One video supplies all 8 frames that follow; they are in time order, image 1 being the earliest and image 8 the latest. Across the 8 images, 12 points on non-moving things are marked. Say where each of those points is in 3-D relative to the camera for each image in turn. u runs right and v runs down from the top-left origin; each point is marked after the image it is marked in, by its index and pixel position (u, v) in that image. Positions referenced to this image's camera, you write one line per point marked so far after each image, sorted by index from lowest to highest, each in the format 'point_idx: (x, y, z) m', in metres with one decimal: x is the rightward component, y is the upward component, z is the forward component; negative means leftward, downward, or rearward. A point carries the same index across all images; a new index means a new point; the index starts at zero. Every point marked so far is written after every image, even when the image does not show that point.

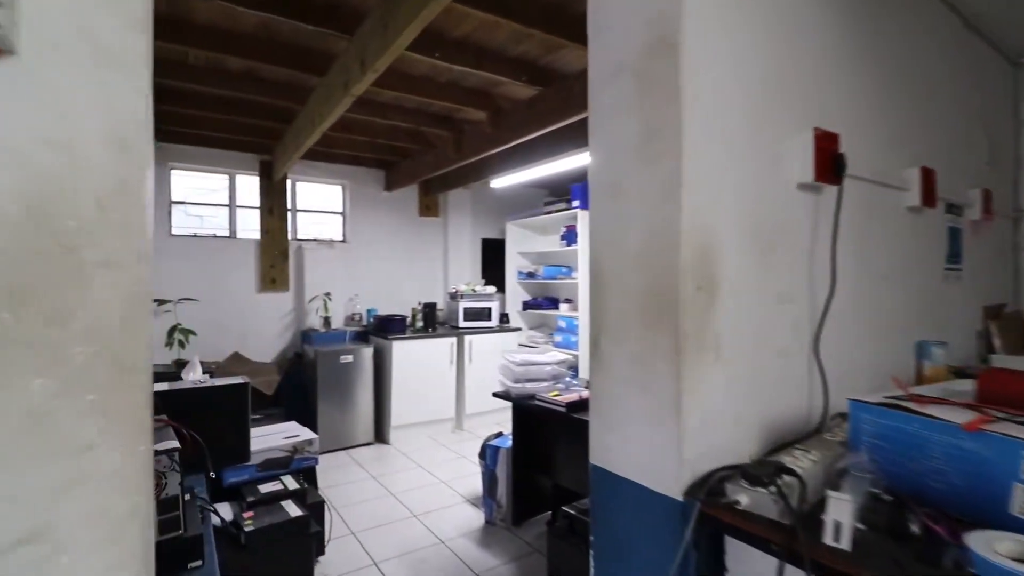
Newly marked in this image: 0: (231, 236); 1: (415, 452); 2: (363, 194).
0: (-2.4, +0.4, +4.4) m
1: (-0.8, -1.3, +4.0) m
2: (-1.4, +0.9, +4.9) m
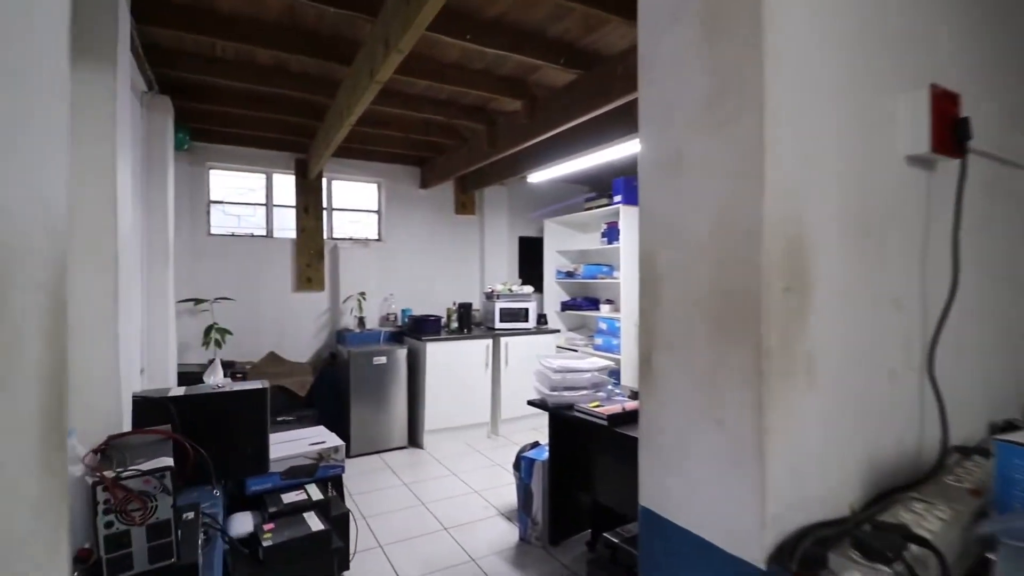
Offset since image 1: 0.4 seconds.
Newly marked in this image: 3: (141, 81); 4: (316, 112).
0: (-2.1, +0.5, +4.3) m
1: (-0.5, -1.3, +3.8) m
2: (-1.1, +0.9, +4.8) m
3: (-1.9, +1.0, +2.6) m
4: (-1.3, +1.2, +3.5) m
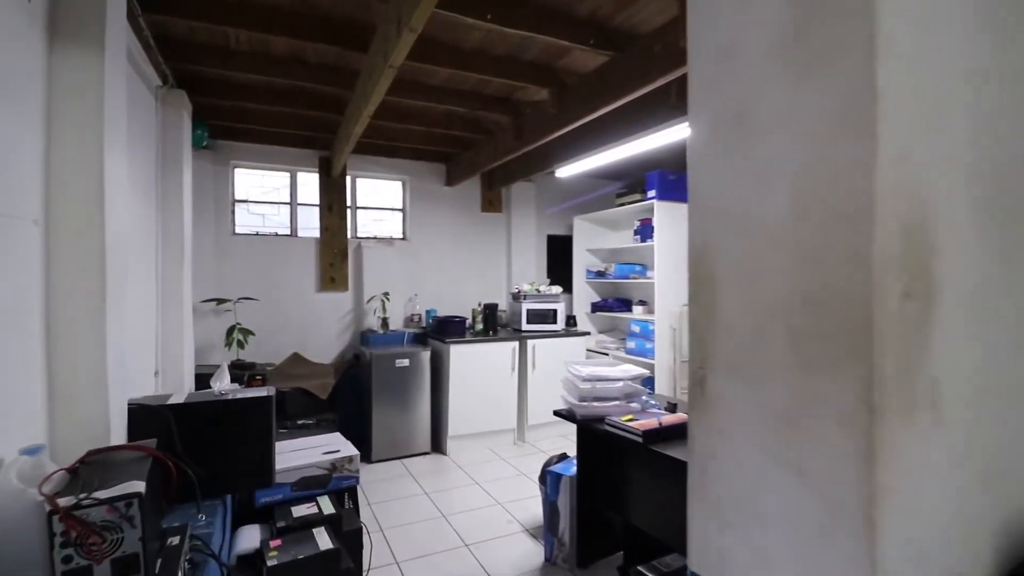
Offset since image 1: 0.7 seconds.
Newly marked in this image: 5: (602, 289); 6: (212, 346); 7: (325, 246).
0: (-1.9, +0.5, +4.3) m
1: (-0.3, -1.3, +3.7) m
2: (-0.8, +0.9, +4.7) m
3: (-1.8, +1.0, +2.5) m
4: (-1.2, +1.2, +3.3) m
5: (+0.9, 0.0, +5.1) m
6: (-2.3, -0.4, +3.9) m
7: (-1.6, +0.4, +4.3) m
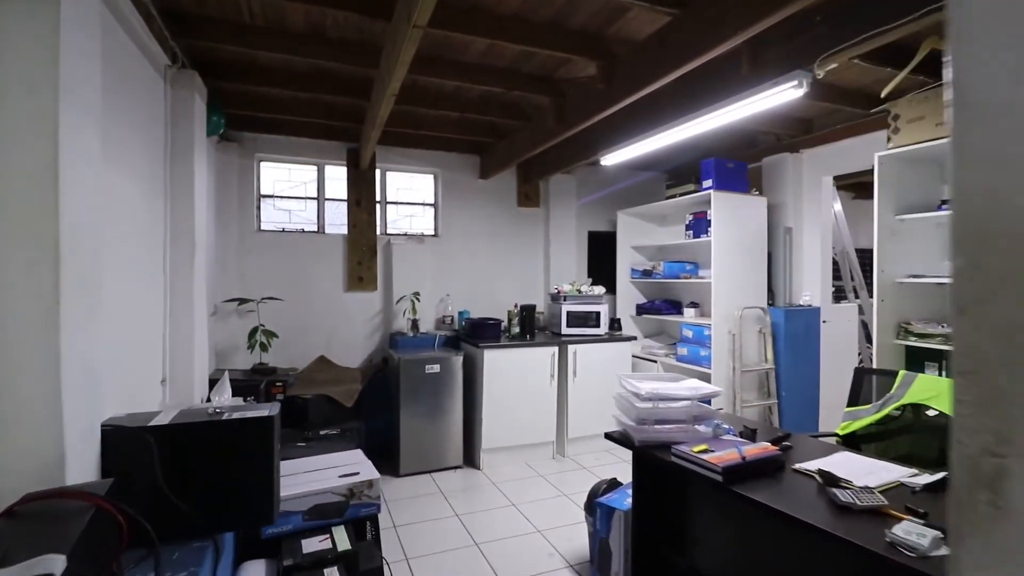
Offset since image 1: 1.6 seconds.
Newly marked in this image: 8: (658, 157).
0: (-1.6, +0.5, +4.1) m
1: (0.0, -1.3, +3.4) m
2: (-0.5, +0.9, +4.4) m
3: (-1.6, +1.1, +2.3) m
4: (-0.9, +1.2, +3.1) m
5: (+1.2, 0.0, +4.7) m
6: (-2.0, -0.4, +3.7) m
7: (-1.3, +0.4, +4.0) m
8: (+1.3, +1.2, +4.6) m
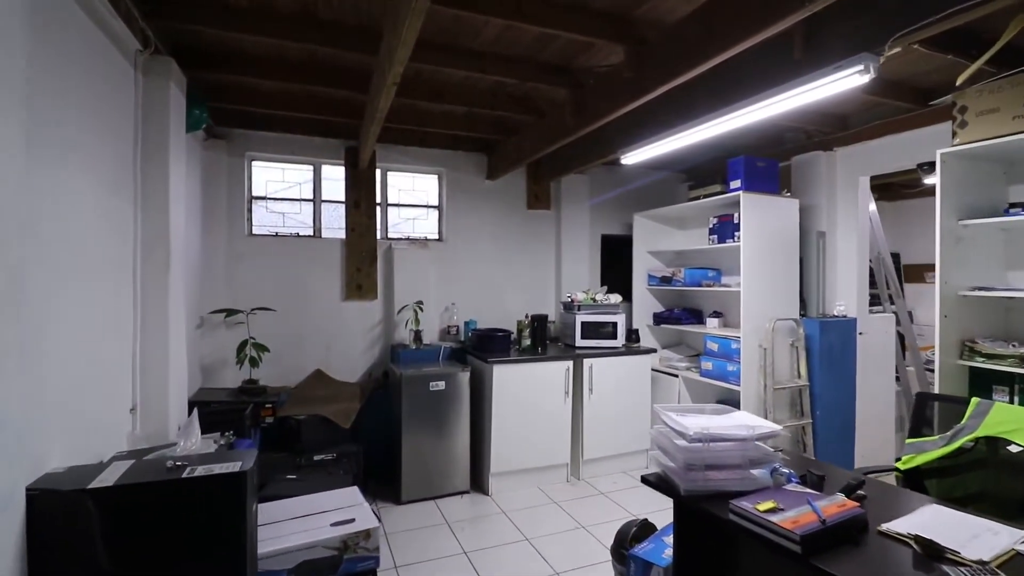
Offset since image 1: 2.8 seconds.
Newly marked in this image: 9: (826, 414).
0: (-1.5, +0.4, +3.8) m
1: (0.0, -1.4, +3.1) m
2: (-0.4, +0.8, +4.1) m
3: (-1.5, +1.0, +2.0) m
4: (-0.8, +1.1, +2.8) m
5: (+1.3, -0.1, +4.4) m
6: (-1.9, -0.5, +3.4) m
7: (-1.2, +0.3, +3.8) m
8: (+1.4, +1.1, +4.3) m
9: (+2.1, -0.8, +3.4) m
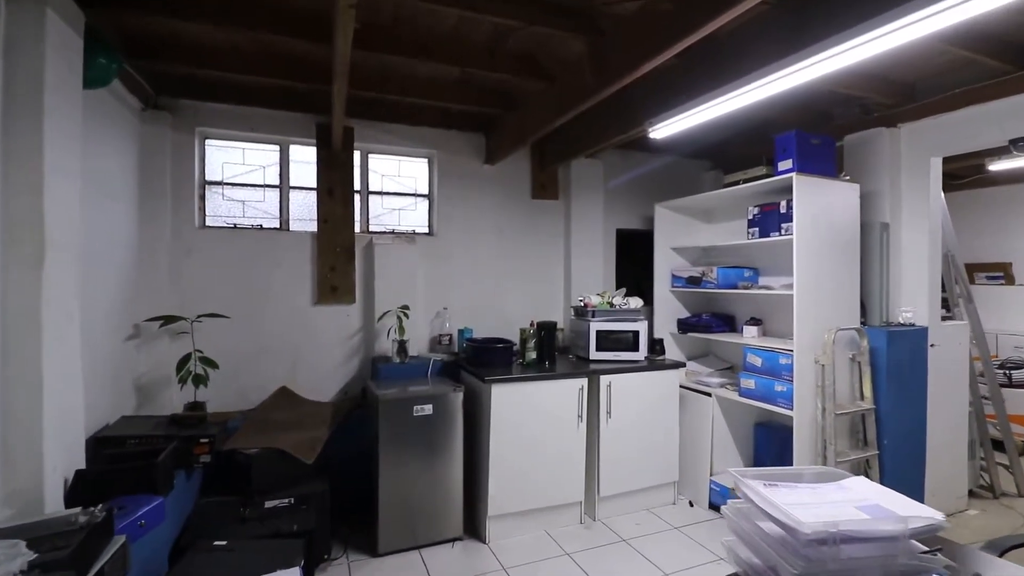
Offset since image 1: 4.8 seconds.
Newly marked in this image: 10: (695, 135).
0: (-1.5, +0.4, +3.2) m
1: (+0.1, -1.4, +2.5) m
2: (-0.4, +0.8, +3.5) m
3: (-1.5, +1.0, +1.4) m
4: (-0.8, +1.1, +2.2) m
5: (+1.3, -0.1, +3.8) m
6: (-1.9, -0.5, +2.8) m
7: (-1.2, +0.3, +3.2) m
8: (+1.4, +1.1, +3.7) m
9: (+2.1, -0.9, +2.8) m
10: (+1.3, +1.1, +3.7) m
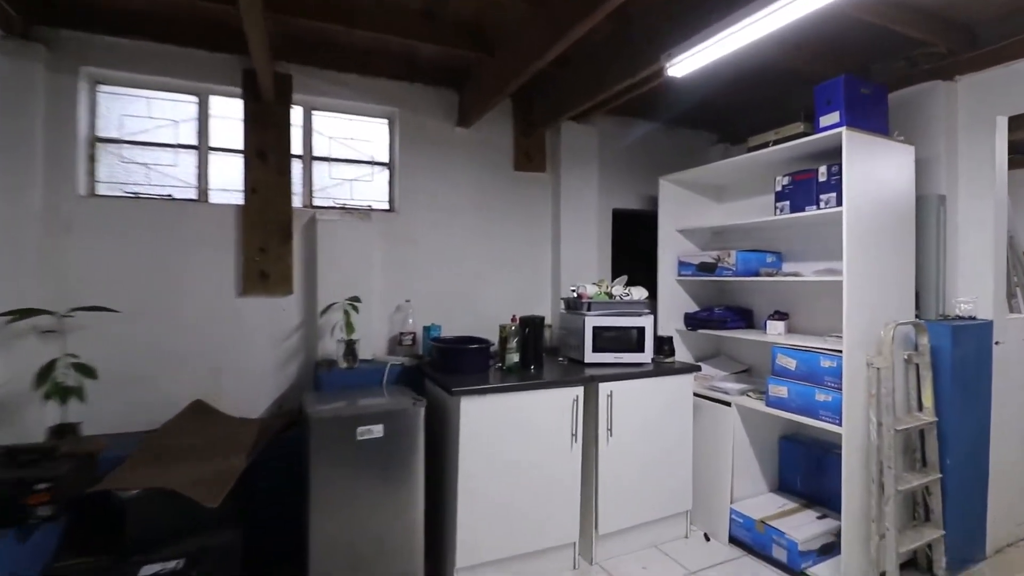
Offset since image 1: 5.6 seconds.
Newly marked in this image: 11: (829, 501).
0: (-1.6, +0.4, +2.5) m
1: (0.0, -1.3, +1.9) m
2: (-0.5, +0.9, +2.9) m
3: (-1.5, +1.0, +0.8) m
4: (-0.9, +1.2, +1.6) m
5: (+1.2, 0.0, +3.2) m
6: (-2.0, -0.4, +2.1) m
7: (-1.3, +0.3, +2.5) m
8: (+1.2, +1.2, +3.1) m
9: (+2.0, -0.8, +2.3) m
10: (+1.2, +1.2, +3.1) m
11: (+1.6, -1.1, +2.6) m
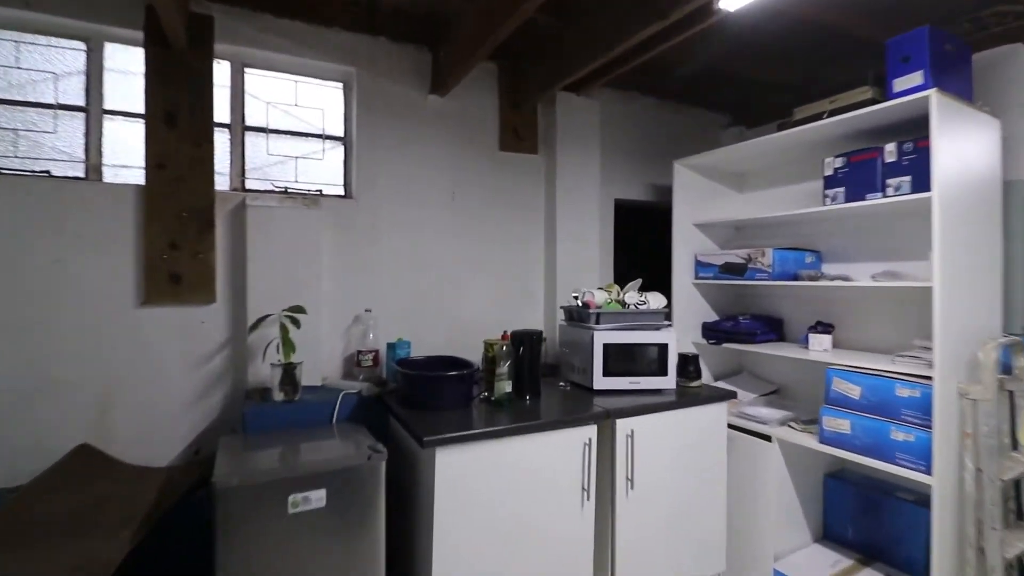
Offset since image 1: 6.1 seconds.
0: (-1.6, +0.4, +1.9) m
1: (0.0, -1.3, +1.3) m
2: (-0.6, +0.9, +2.3) m
3: (-1.5, +1.0, +0.1) m
4: (-0.9, +1.2, +1.0) m
5: (+1.1, -0.1, +2.7) m
6: (-2.0, -0.5, +1.5) m
7: (-1.3, +0.3, +1.9) m
8: (+1.2, +1.1, +2.6) m
9: (+2.0, -0.8, +1.8) m
10: (+1.1, +1.1, +2.6) m
11: (+1.6, -1.1, +2.1) m
